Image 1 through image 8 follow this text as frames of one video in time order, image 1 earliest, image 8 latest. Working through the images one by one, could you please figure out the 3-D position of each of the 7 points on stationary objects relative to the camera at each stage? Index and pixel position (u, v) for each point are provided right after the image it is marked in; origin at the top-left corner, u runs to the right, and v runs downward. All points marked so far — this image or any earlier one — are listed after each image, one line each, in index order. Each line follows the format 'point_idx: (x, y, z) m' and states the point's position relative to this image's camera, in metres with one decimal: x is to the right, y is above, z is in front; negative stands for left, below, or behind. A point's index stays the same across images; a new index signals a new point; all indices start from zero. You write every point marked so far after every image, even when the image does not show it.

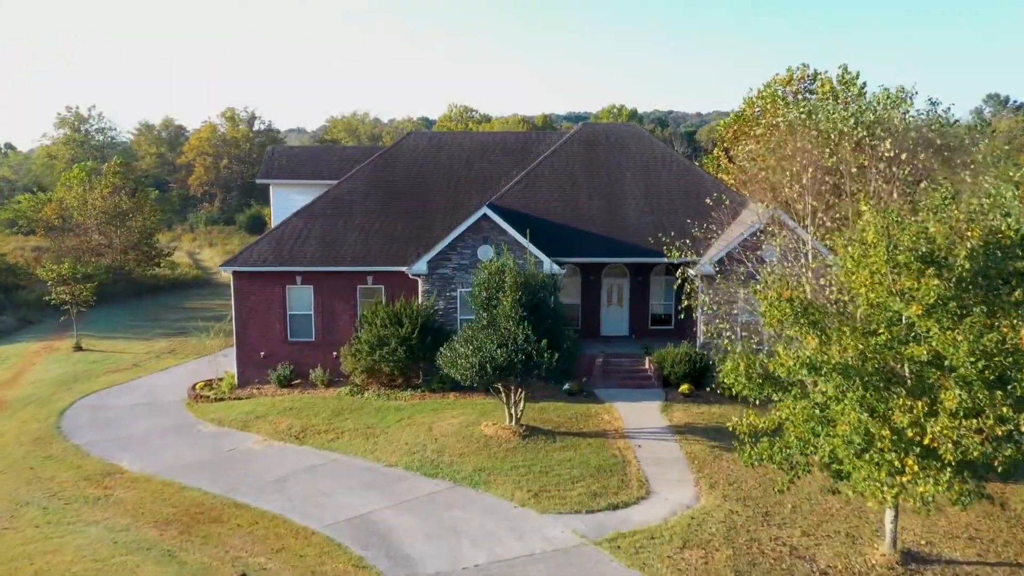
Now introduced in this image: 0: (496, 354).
0: (-0.3, -1.3, +17.2) m
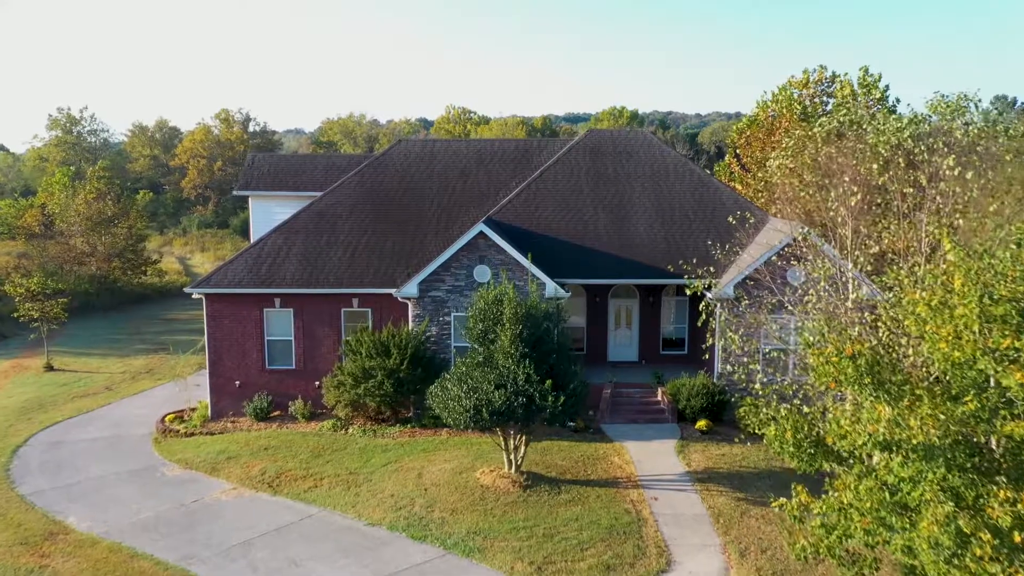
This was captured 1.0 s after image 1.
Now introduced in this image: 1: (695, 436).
0: (-0.4, -1.9, +15.1) m
1: (+4.2, -3.4, +19.4) m
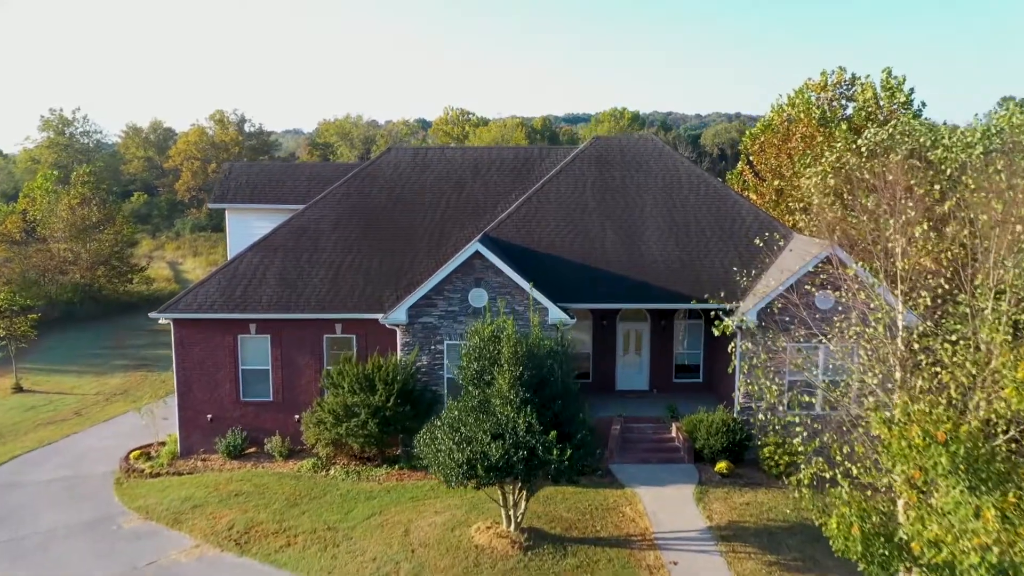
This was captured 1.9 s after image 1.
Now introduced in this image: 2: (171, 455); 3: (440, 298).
0: (-0.4, -2.5, +13.1) m
1: (+4.2, -4.0, +17.4) m
2: (-8.0, -3.9, +19.7) m
3: (-1.6, -0.2, +18.7) m
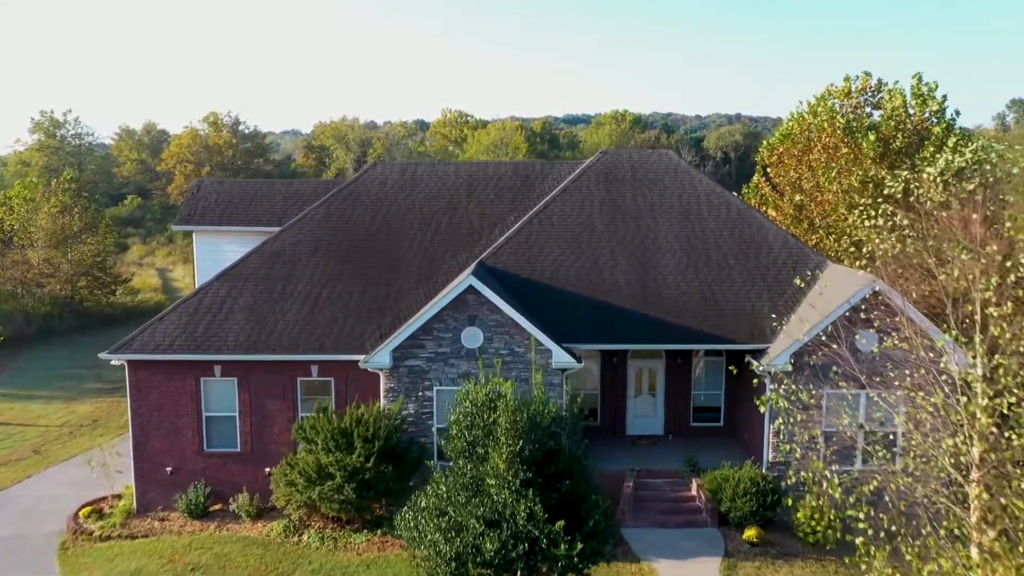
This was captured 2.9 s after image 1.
0: (-0.4, -3.2, +10.8) m
1: (+4.1, -4.7, +15.2) m
2: (-8.0, -4.6, +17.5) m
3: (-1.6, -1.0, +16.4) m
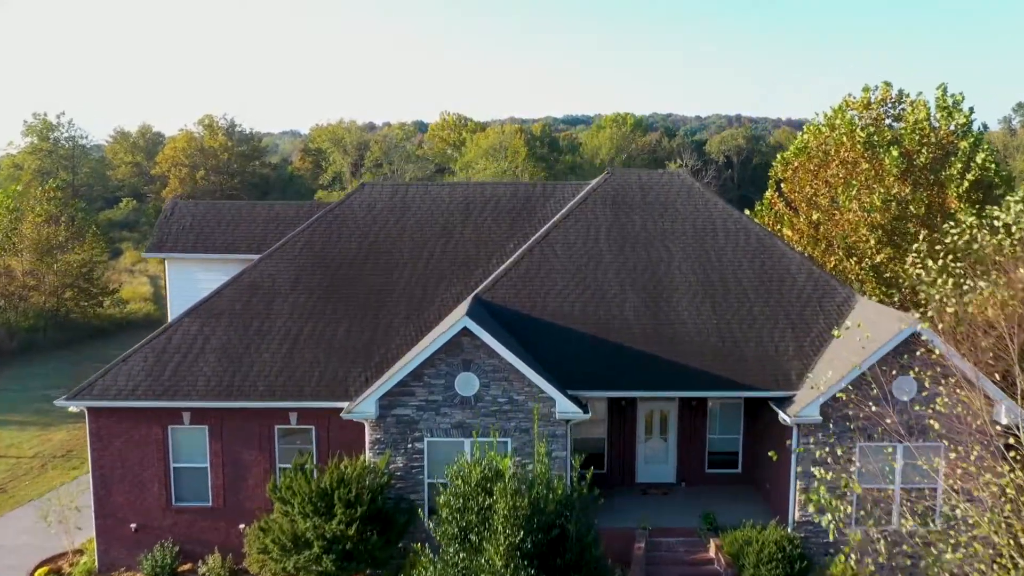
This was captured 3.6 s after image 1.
0: (-0.4, -4.0, +9.2) m
1: (+4.1, -5.4, +13.6) m
2: (-8.0, -5.3, +15.9) m
3: (-1.6, -1.7, +14.8) m
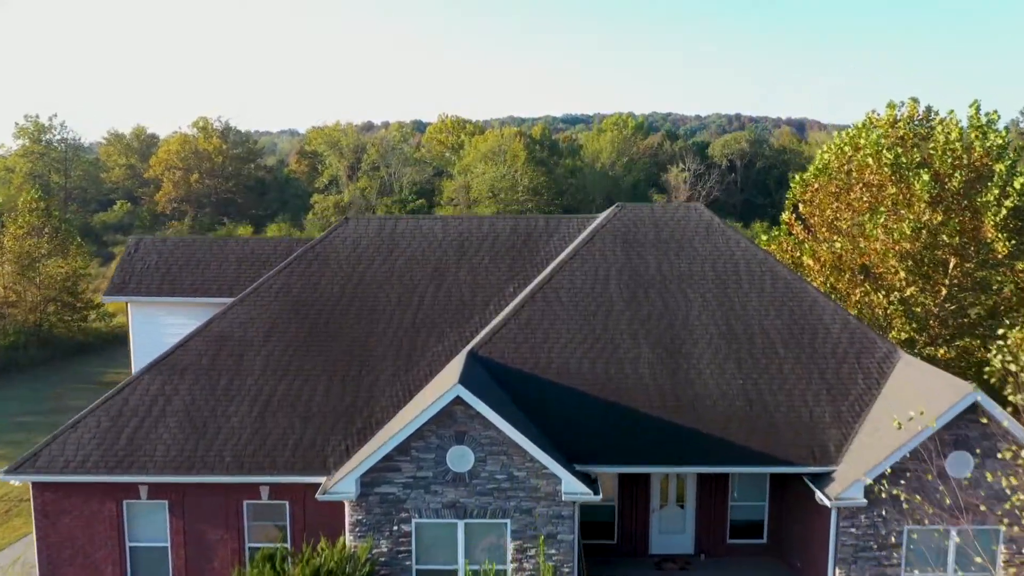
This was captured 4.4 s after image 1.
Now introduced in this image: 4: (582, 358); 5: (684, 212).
0: (-0.4, -4.9, +7.4) m
1: (+4.1, -6.4, +11.8) m
2: (-8.0, -6.3, +14.0) m
3: (-1.6, -2.6, +13.0) m
4: (+1.2, -1.2, +14.6) m
5: (+3.5, +1.6, +17.1) m
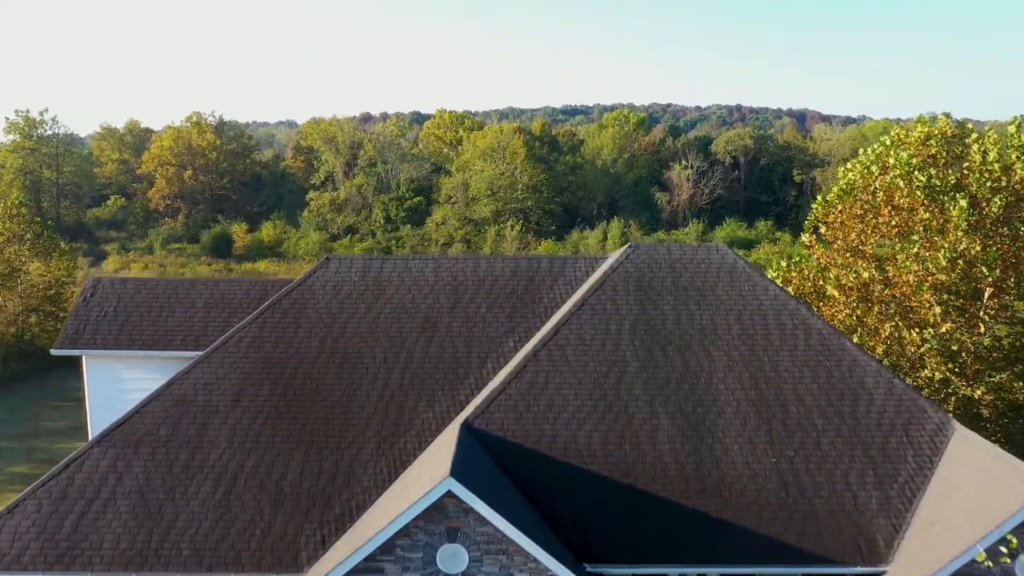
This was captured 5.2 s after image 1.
0: (-0.4, -6.0, +5.7) m
1: (+4.1, -7.4, +10.0) m
2: (-8.0, -7.2, +12.3) m
3: (-1.6, -3.6, +11.2) m
4: (+1.2, -2.2, +12.8) m
5: (+3.5, +0.6, +15.2) m
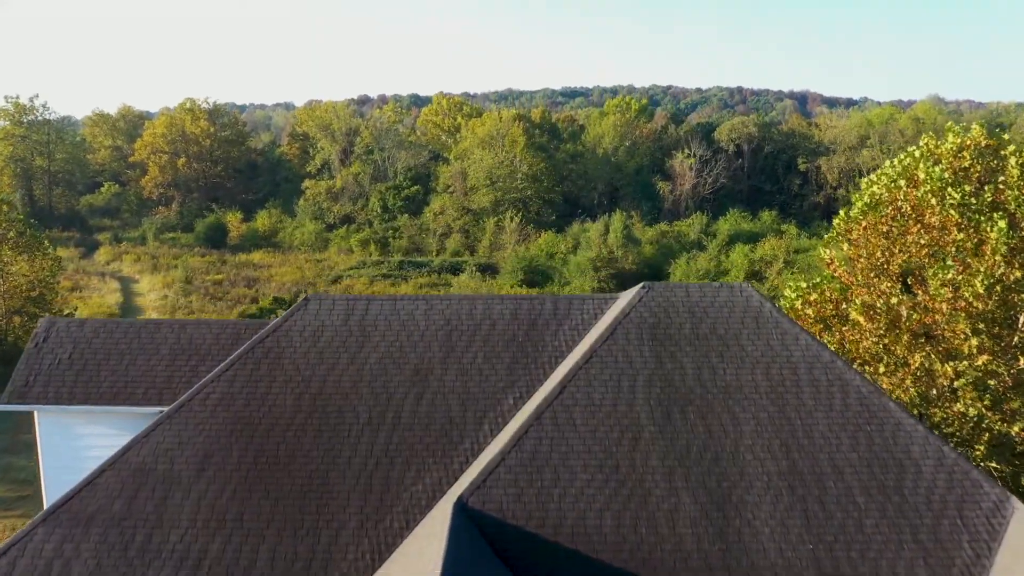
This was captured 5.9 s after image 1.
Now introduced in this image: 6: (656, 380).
0: (-0.4, -6.9, +4.2) m
1: (+4.1, -8.2, +8.6) m
2: (-8.0, -8.1, +10.9) m
3: (-1.6, -4.4, +9.7) m
4: (+1.2, -3.0, +11.3) m
5: (+3.5, -0.1, +13.6) m
6: (+2.2, -1.4, +12.7) m
